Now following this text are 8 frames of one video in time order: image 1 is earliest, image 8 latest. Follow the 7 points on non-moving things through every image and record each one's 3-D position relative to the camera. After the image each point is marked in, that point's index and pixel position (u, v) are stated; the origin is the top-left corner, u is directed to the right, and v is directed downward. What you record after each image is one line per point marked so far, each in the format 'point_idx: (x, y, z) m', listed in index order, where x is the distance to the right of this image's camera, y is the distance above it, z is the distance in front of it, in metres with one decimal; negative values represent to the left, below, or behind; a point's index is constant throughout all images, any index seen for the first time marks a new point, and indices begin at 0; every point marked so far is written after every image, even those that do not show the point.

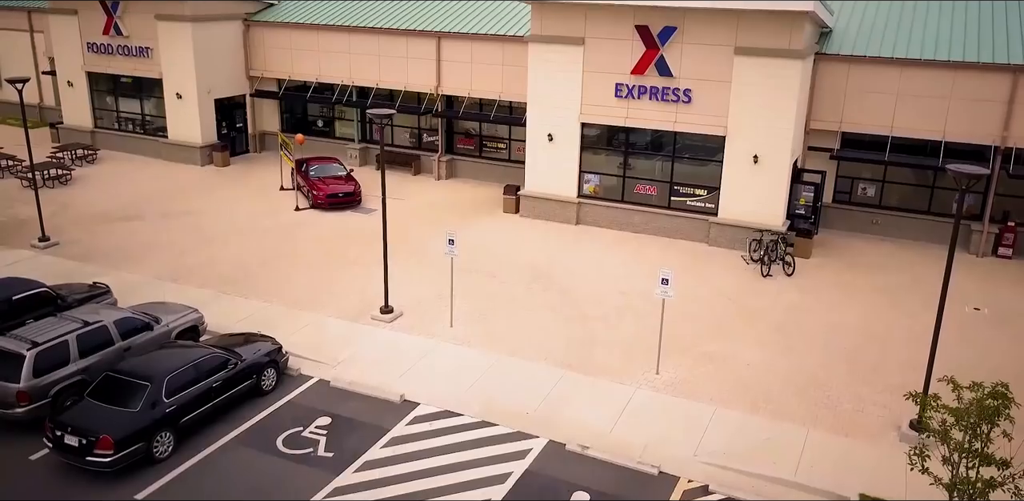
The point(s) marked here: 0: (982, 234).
0: (+7.5, +0.3, +16.9) m
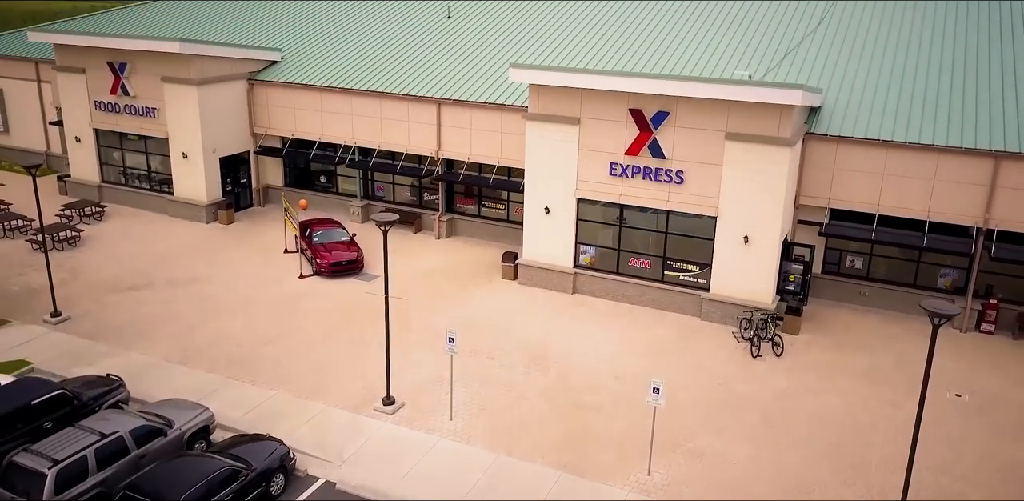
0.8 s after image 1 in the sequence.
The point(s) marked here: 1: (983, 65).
0: (+7.5, -1.0, +17.4) m
1: (+8.8, +3.5, +19.8) m
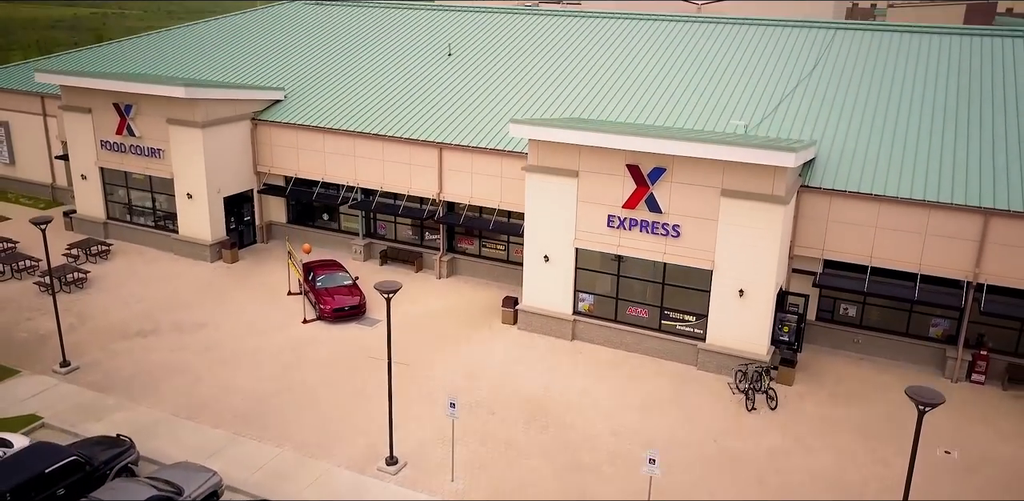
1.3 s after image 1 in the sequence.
0: (+7.5, -1.9, +17.8) m
1: (+8.8, +2.6, +20.2) m
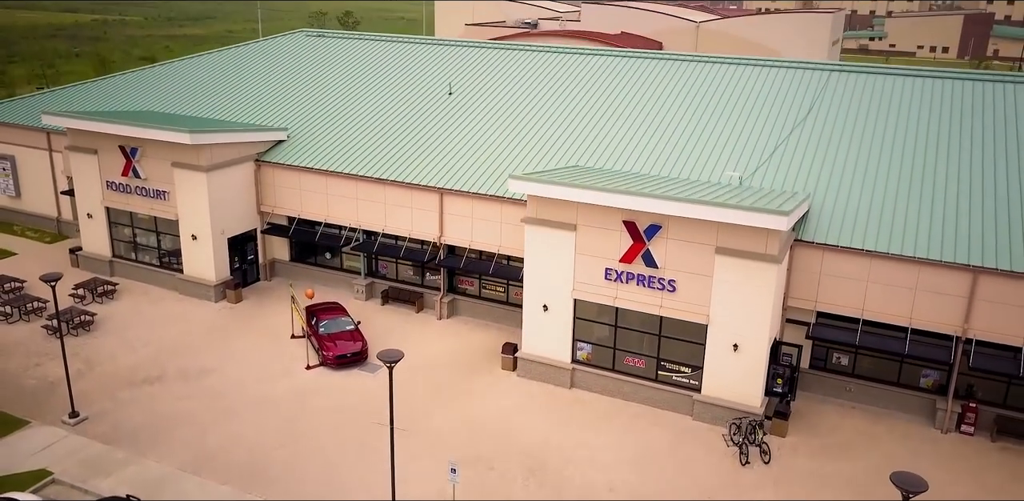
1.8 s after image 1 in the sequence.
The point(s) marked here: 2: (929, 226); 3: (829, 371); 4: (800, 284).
0: (+7.5, -2.8, +18.2) m
1: (+8.8, +1.7, +20.6) m
2: (+7.4, +0.5, +18.7) m
3: (+5.9, -2.2, +19.7) m
4: (+5.2, -0.6, +19.0) m
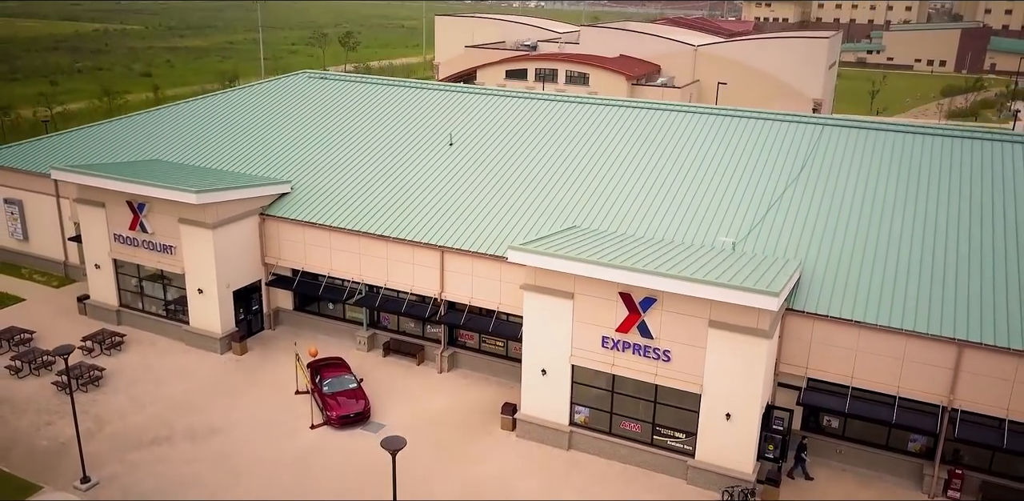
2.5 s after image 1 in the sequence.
0: (+7.5, -4.0, +18.7) m
1: (+8.8, +0.4, +21.1) m
2: (+7.4, -0.8, +19.2) m
3: (+5.9, -3.5, +20.2) m
4: (+5.2, -1.8, +19.6) m
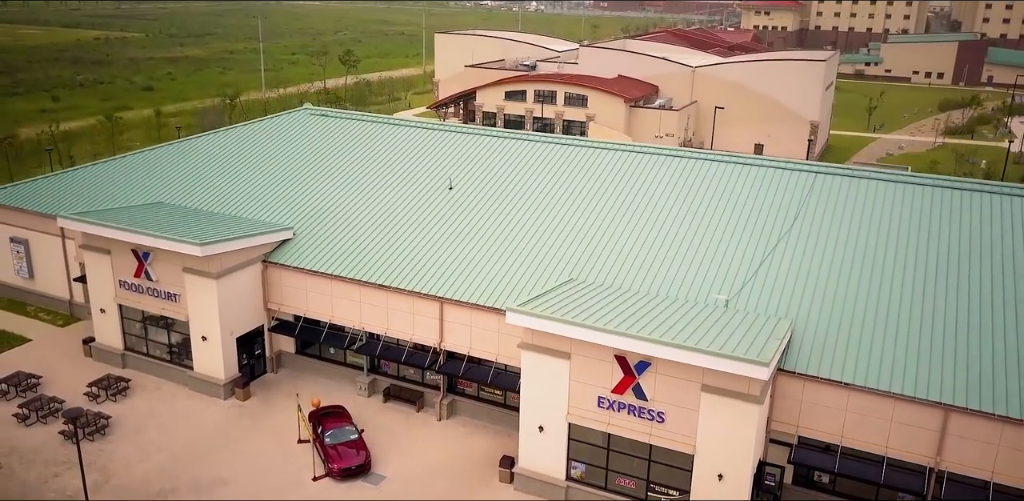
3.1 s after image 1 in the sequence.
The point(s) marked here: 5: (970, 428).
0: (+7.4, -5.2, +19.2) m
1: (+8.8, -0.7, +21.6) m
2: (+7.3, -1.9, +19.7) m
3: (+5.9, -4.6, +20.7) m
4: (+5.1, -3.0, +20.0) m
5: (+7.9, -3.1, +18.3) m
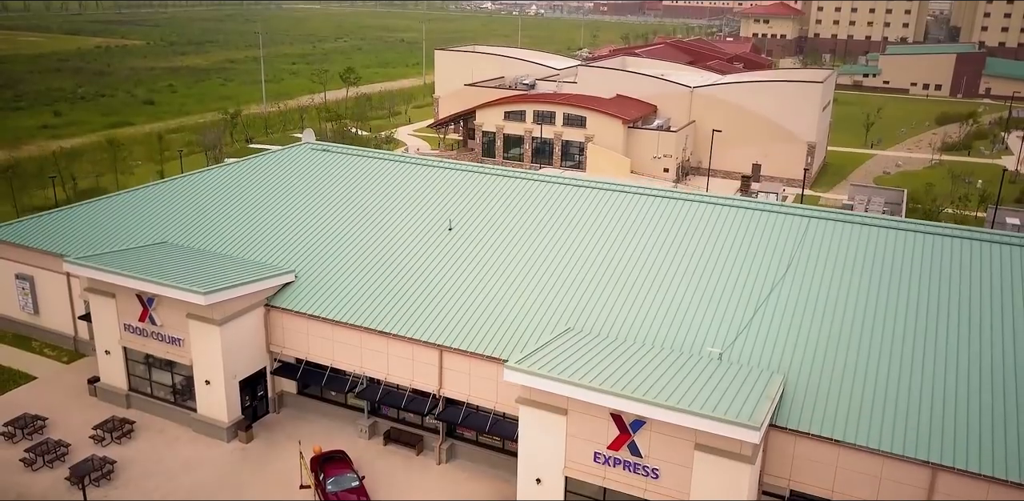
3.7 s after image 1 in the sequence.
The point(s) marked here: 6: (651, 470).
0: (+7.4, -6.3, +19.6) m
1: (+8.7, -1.8, +22.0) m
2: (+7.3, -3.0, +20.1) m
3: (+5.8, -5.8, +21.1) m
4: (+5.1, -4.1, +20.5) m
5: (+7.9, -4.2, +18.7) m
6: (+2.6, -4.1, +19.6) m
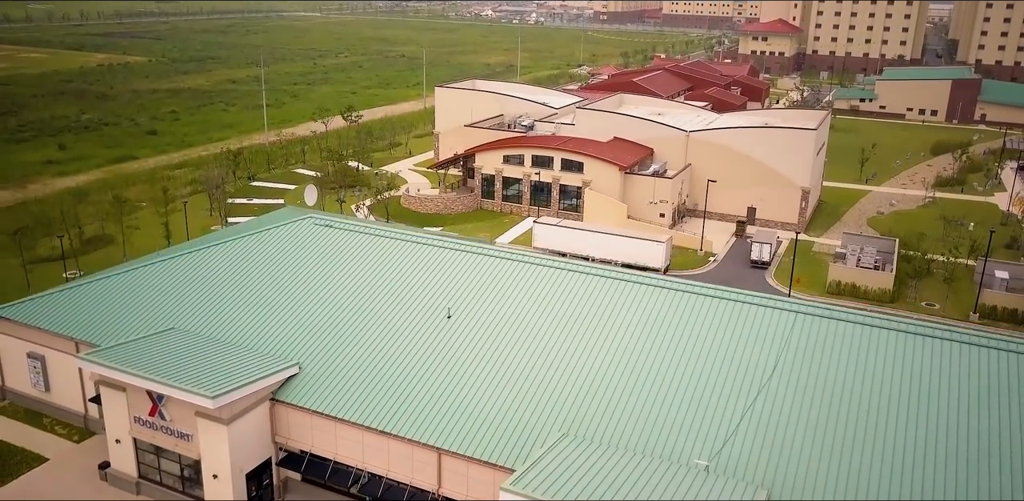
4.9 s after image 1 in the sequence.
0: (+7.3, -8.8, +20.6) m
1: (+8.6, -4.3, +22.9) m
2: (+7.2, -5.5, +21.1) m
3: (+5.7, -8.3, +22.0) m
4: (+5.0, -6.6, +21.4) m
5: (+7.8, -6.7, +19.6) m
6: (+2.5, -6.6, +20.6) m
